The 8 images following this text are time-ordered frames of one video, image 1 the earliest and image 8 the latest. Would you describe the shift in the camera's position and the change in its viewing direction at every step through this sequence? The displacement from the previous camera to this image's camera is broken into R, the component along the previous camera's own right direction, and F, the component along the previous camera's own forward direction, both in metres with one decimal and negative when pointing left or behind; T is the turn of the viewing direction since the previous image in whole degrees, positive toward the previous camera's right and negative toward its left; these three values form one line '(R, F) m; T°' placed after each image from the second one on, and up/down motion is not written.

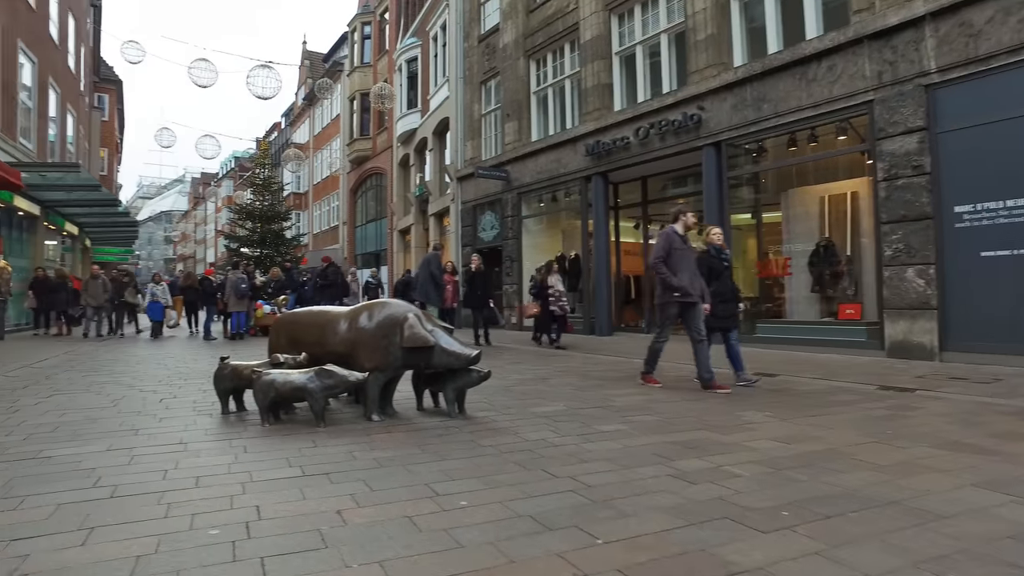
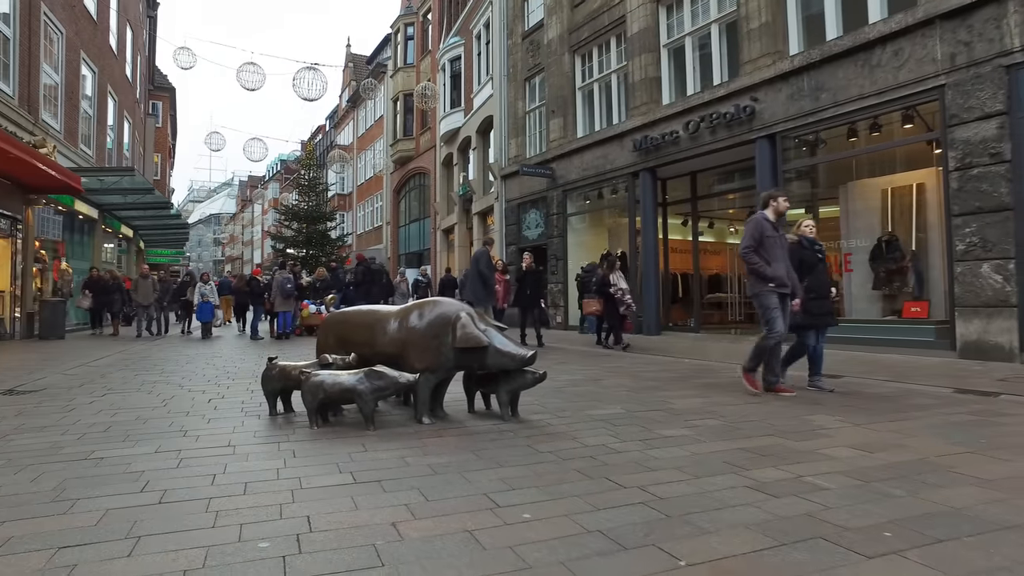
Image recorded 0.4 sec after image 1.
(-0.1, +0.2) m; -4°
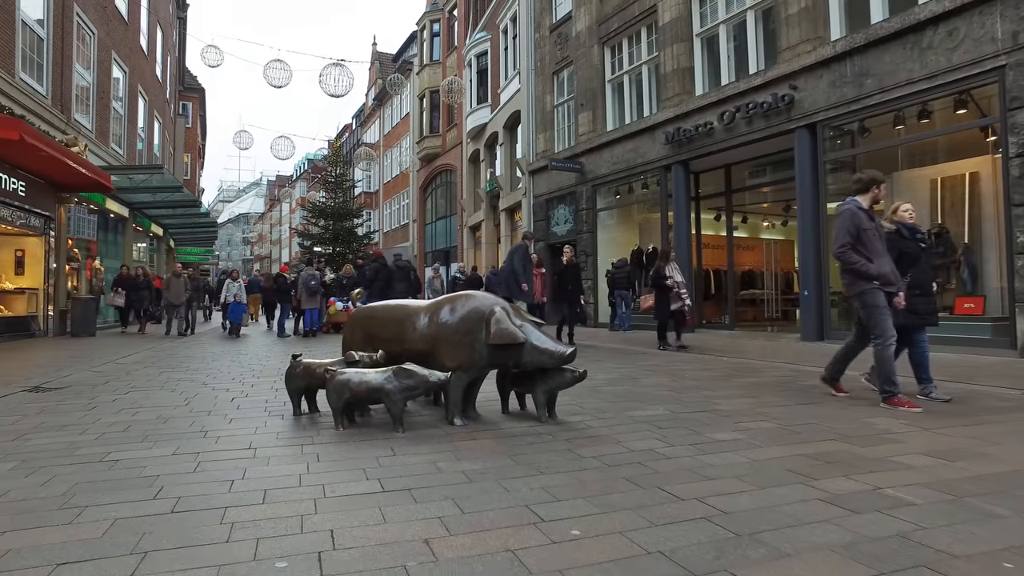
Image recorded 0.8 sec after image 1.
(-0.1, +0.3) m; -2°
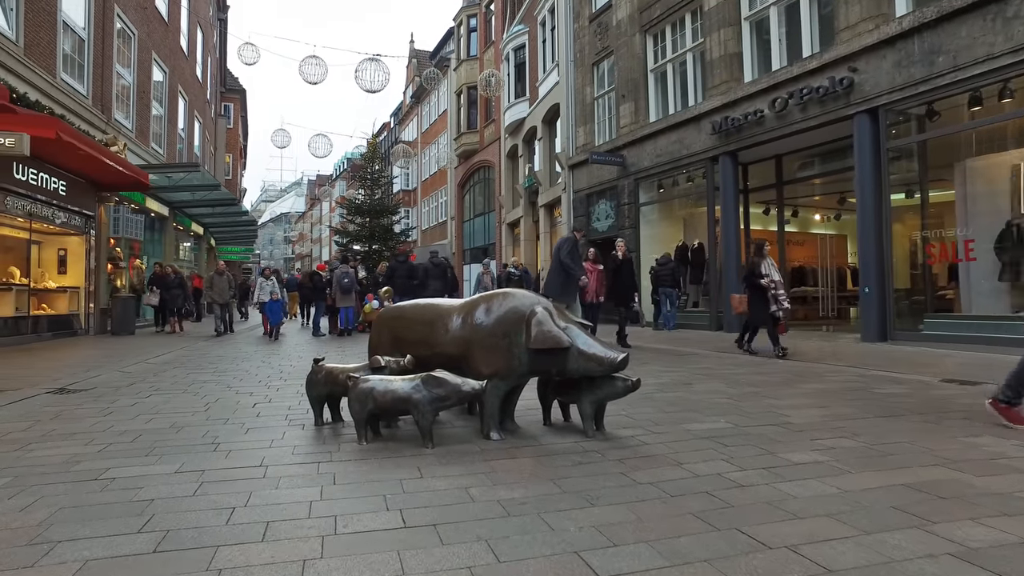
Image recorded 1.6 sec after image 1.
(0.0, +0.5) m; -3°
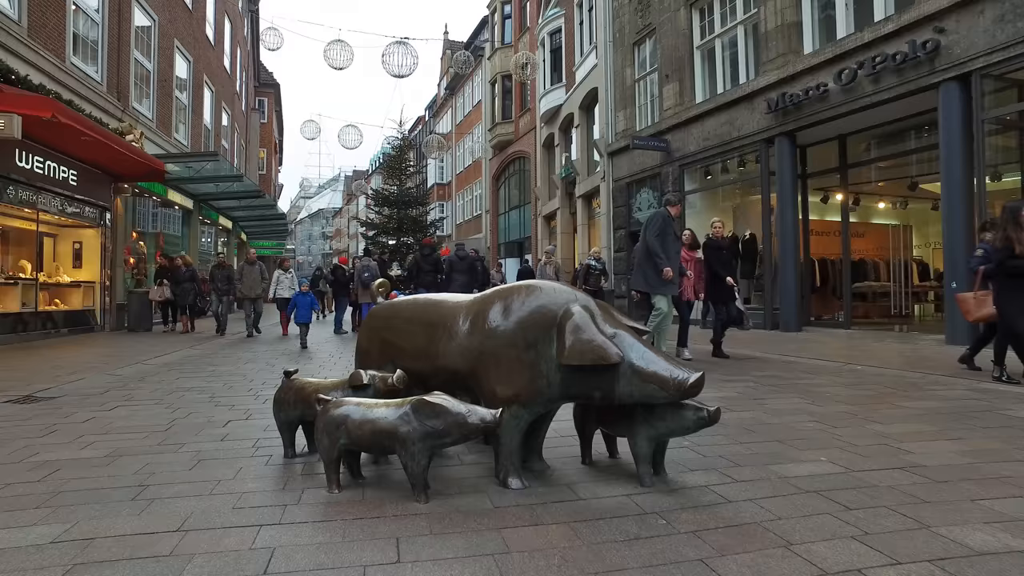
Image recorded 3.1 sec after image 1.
(0.0, +1.0) m; -3°
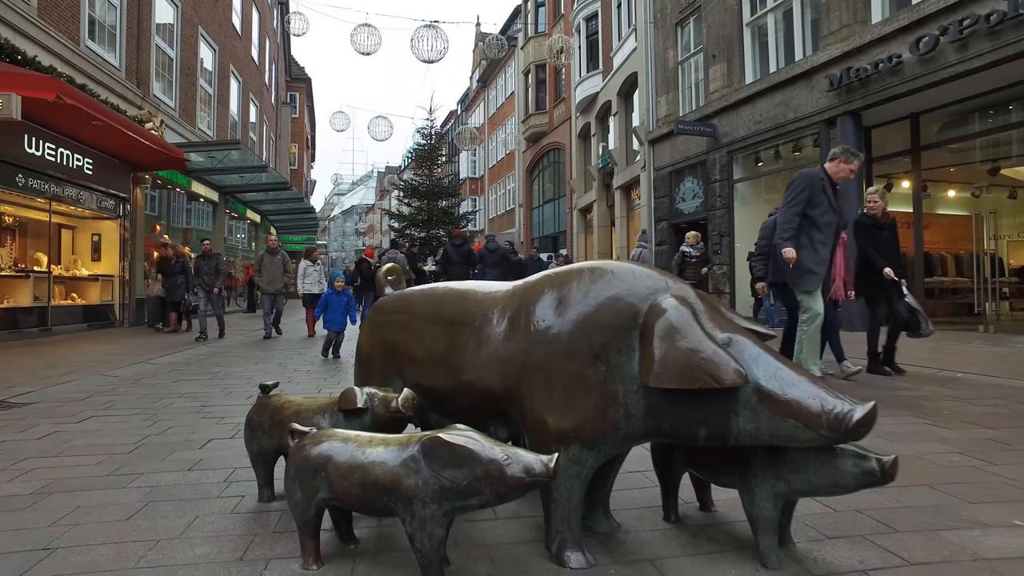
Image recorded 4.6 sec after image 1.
(-0.1, +0.9) m; -3°
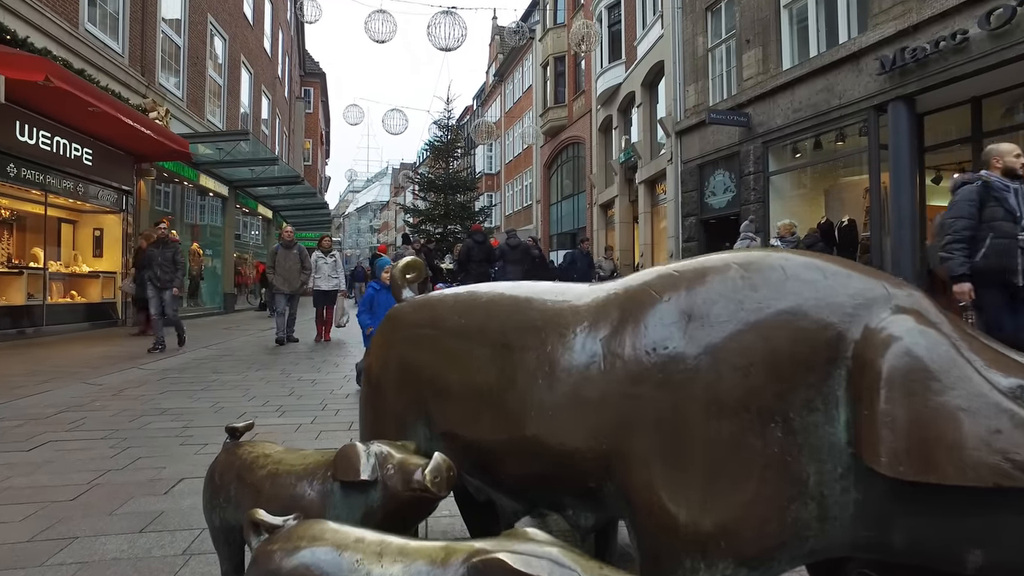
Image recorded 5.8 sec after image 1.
(-0.1, +0.7) m; -1°
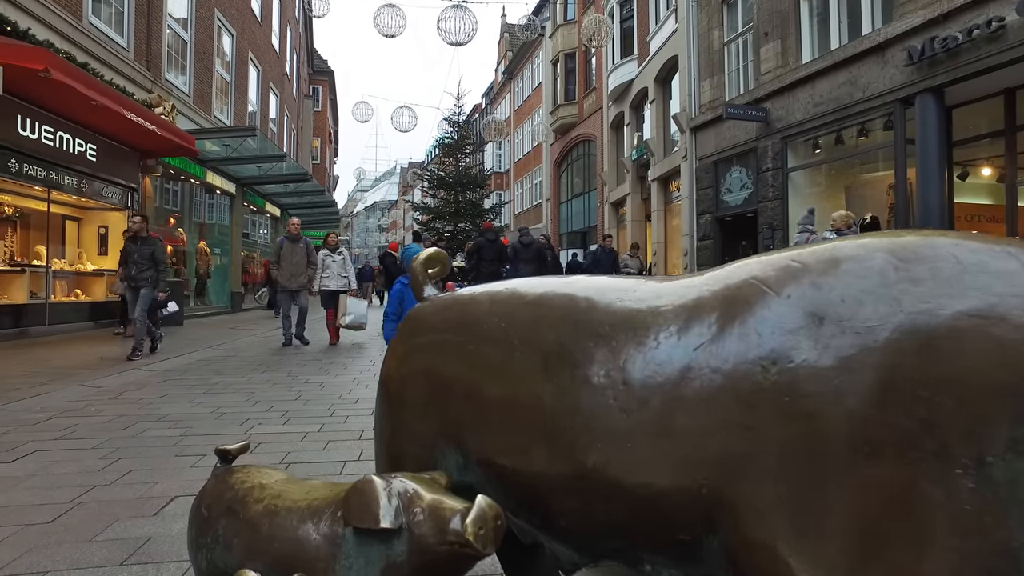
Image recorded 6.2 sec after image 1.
(-0.1, +0.3) m; -1°
